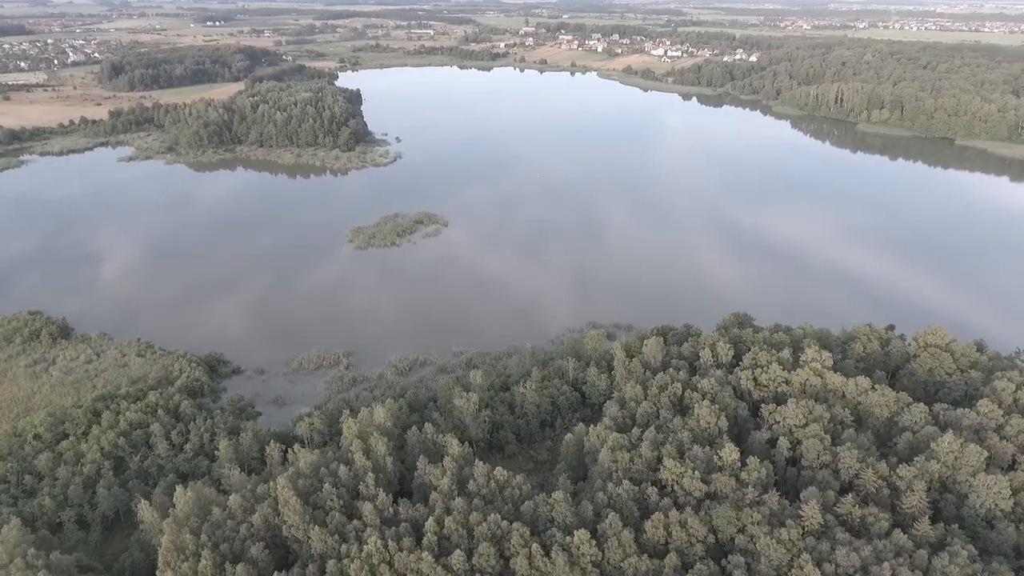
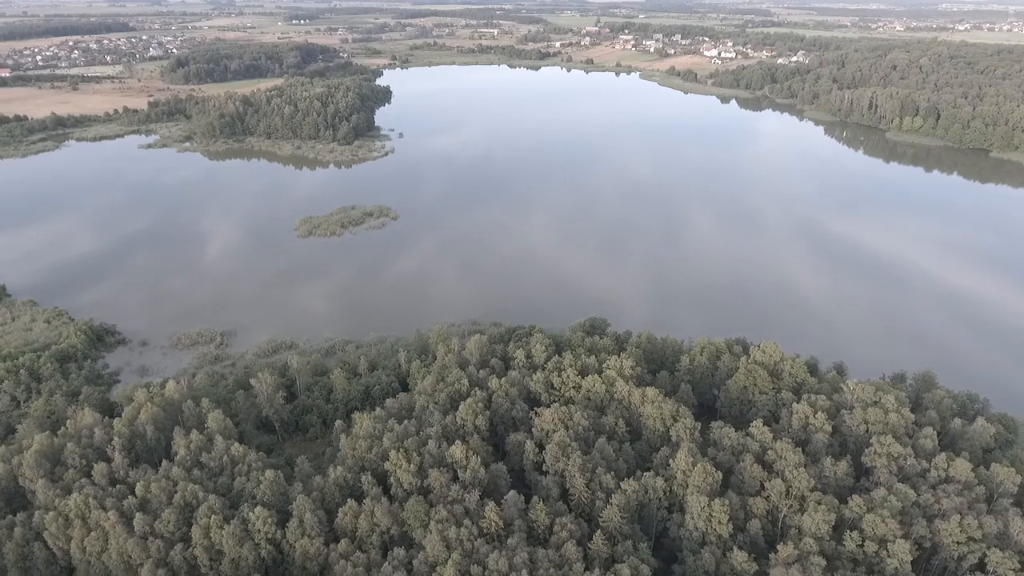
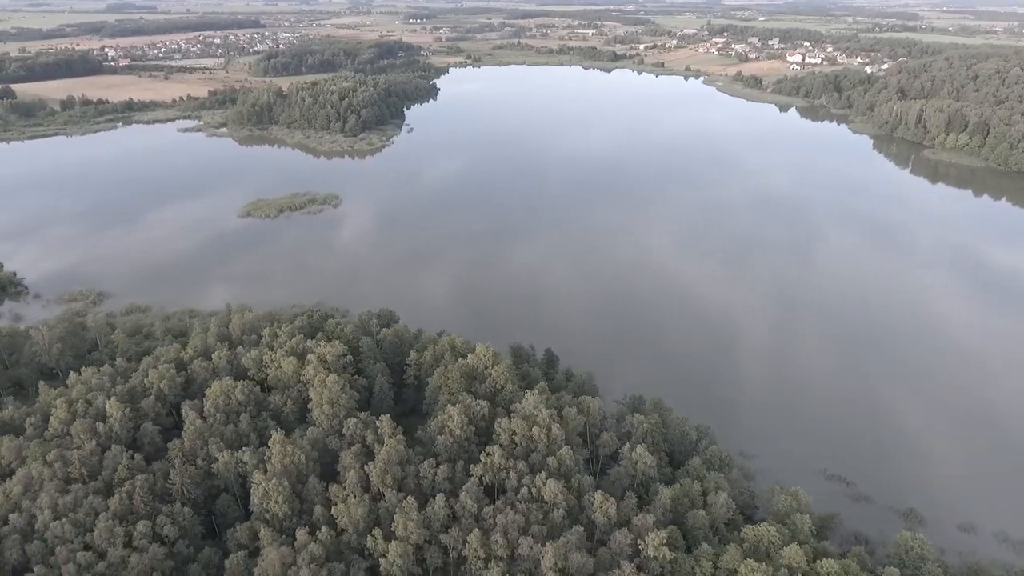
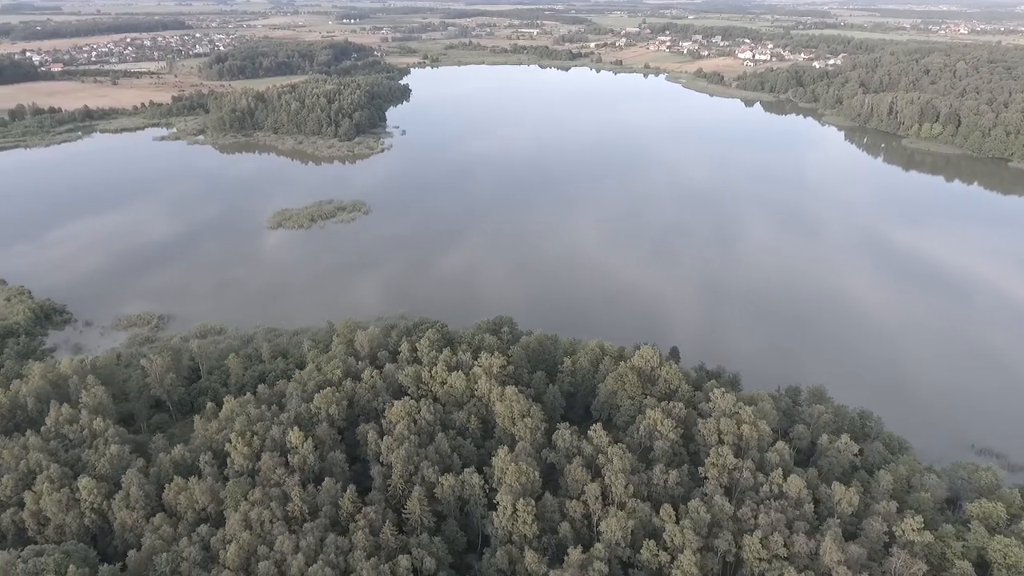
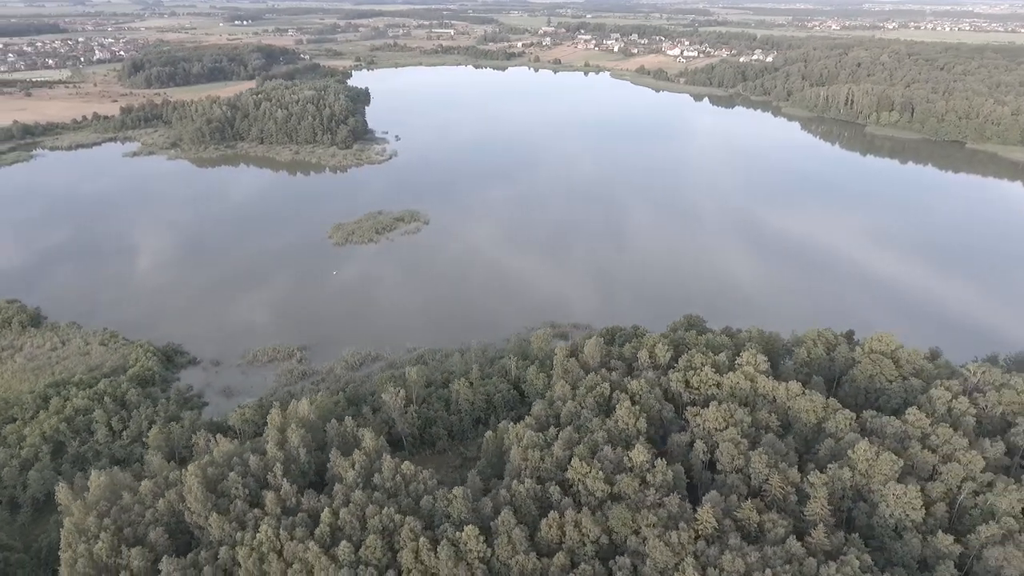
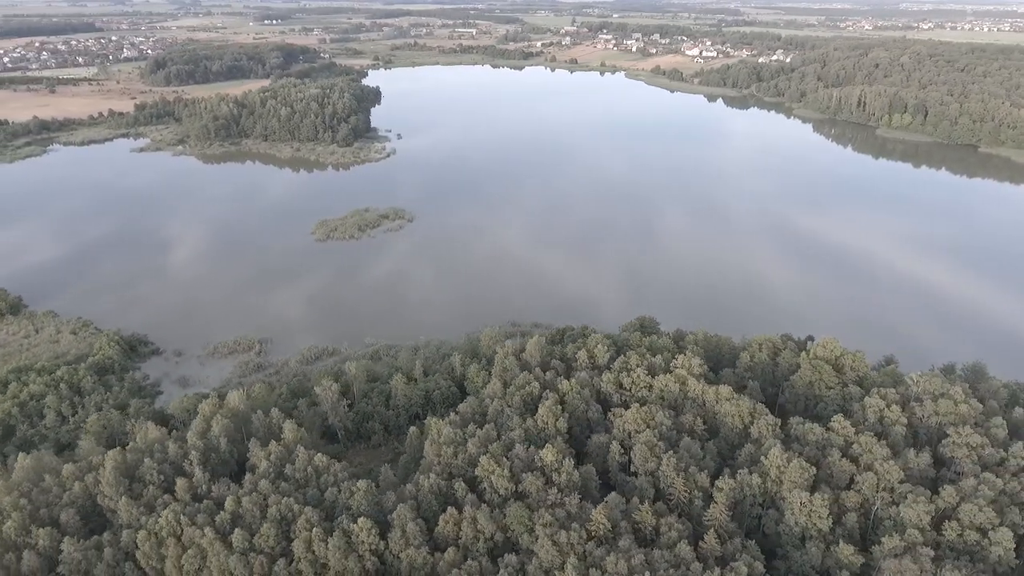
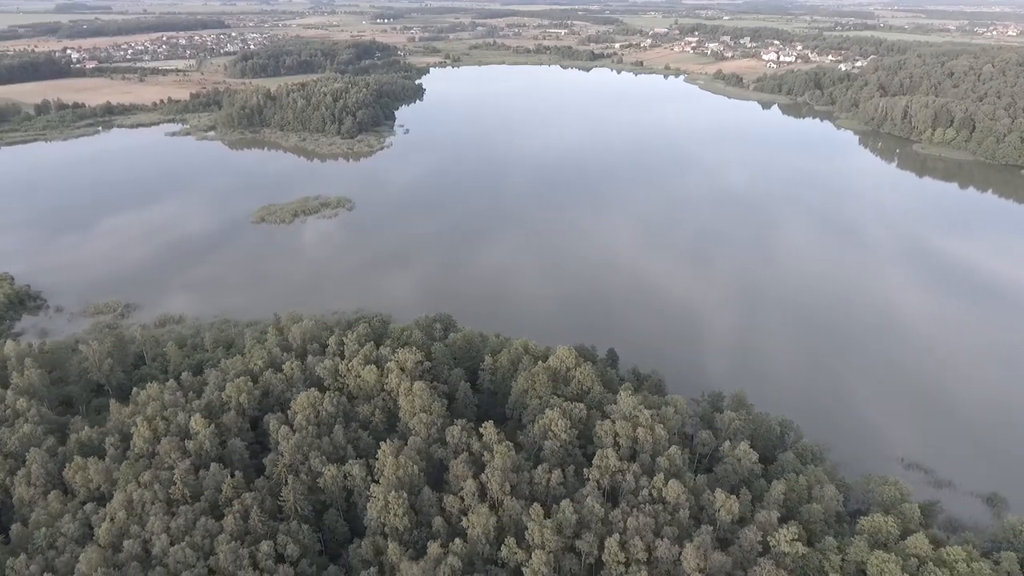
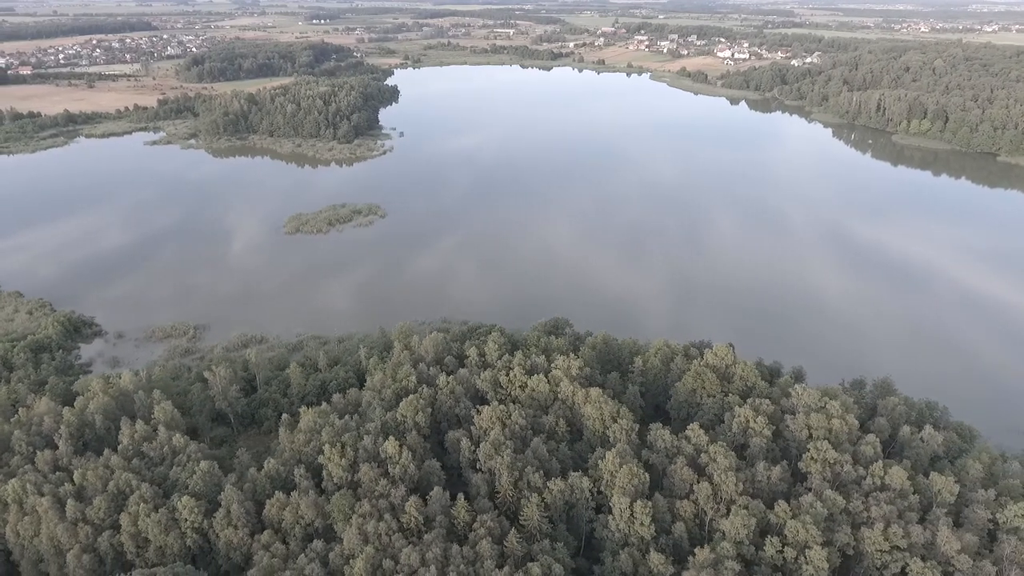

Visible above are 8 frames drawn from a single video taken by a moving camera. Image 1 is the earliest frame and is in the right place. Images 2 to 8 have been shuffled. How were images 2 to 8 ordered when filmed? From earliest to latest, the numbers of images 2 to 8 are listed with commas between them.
5, 6, 2, 8, 4, 7, 3
